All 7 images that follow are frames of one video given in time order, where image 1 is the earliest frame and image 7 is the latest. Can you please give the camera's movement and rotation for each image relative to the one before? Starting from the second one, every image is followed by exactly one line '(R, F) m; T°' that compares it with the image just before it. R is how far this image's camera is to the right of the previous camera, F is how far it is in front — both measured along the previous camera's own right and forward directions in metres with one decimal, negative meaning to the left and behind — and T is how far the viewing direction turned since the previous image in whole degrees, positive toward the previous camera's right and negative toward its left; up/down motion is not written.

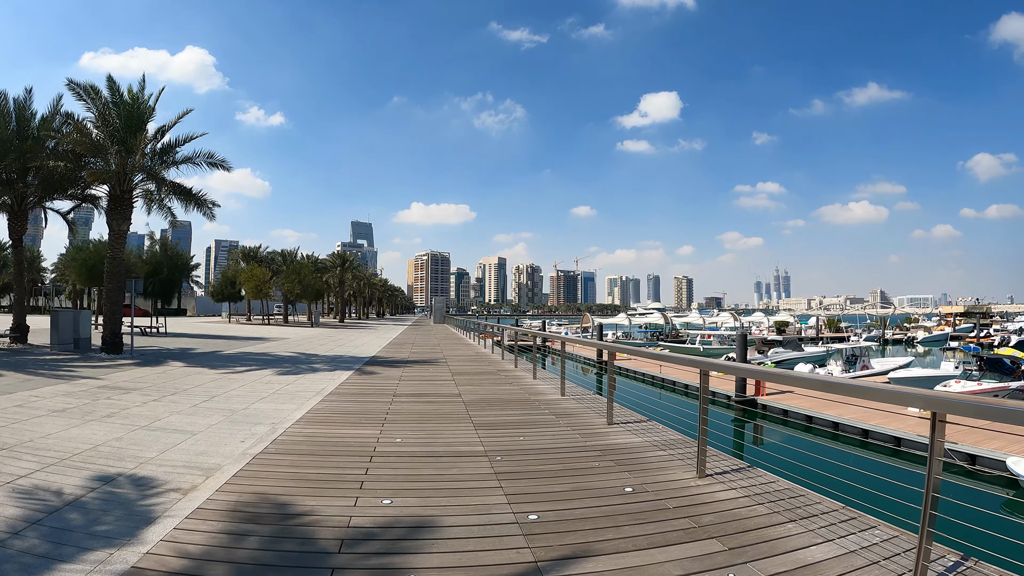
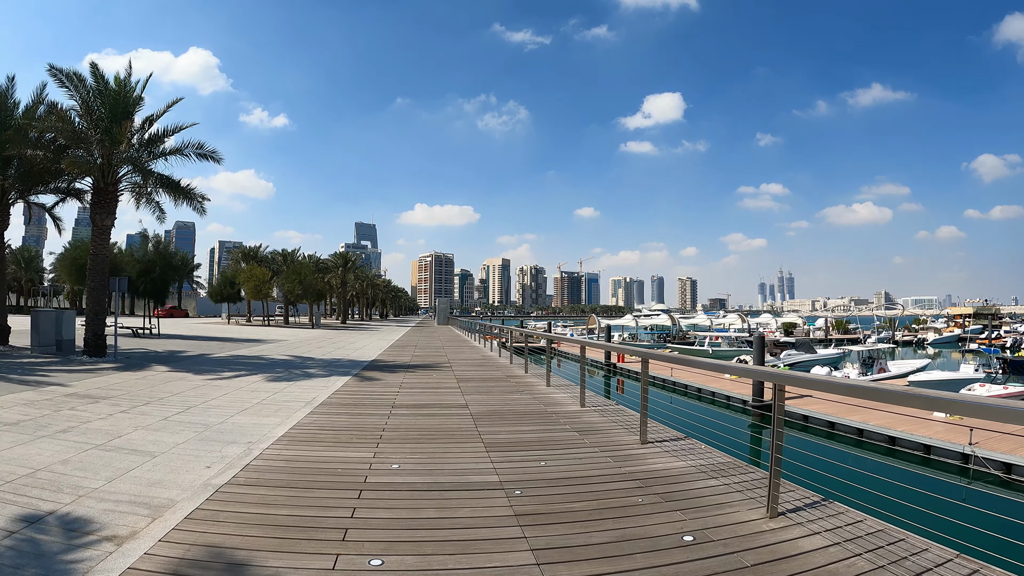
(-0.1, +0.9) m; 0°
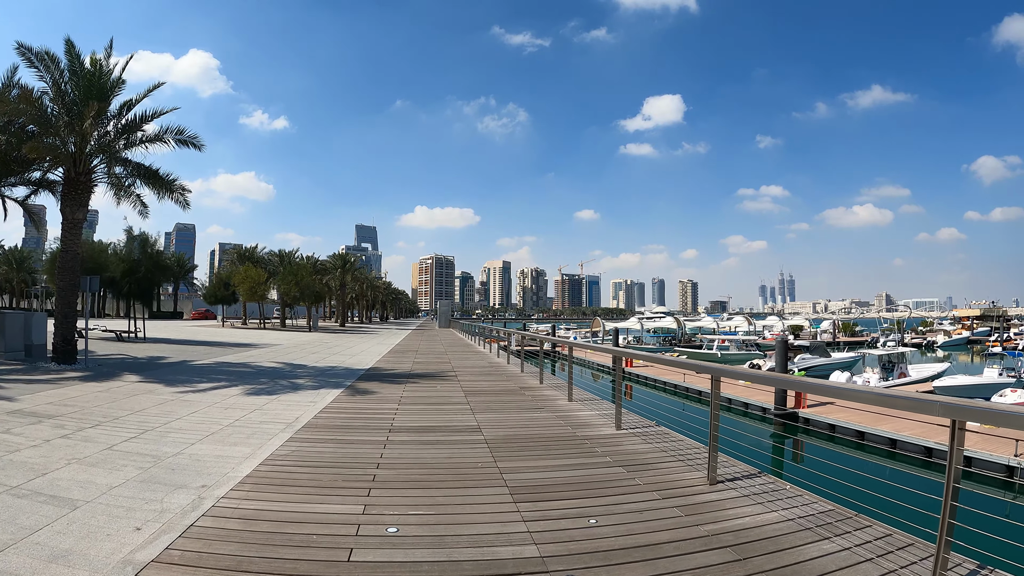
(-0.2, +1.2) m; 0°
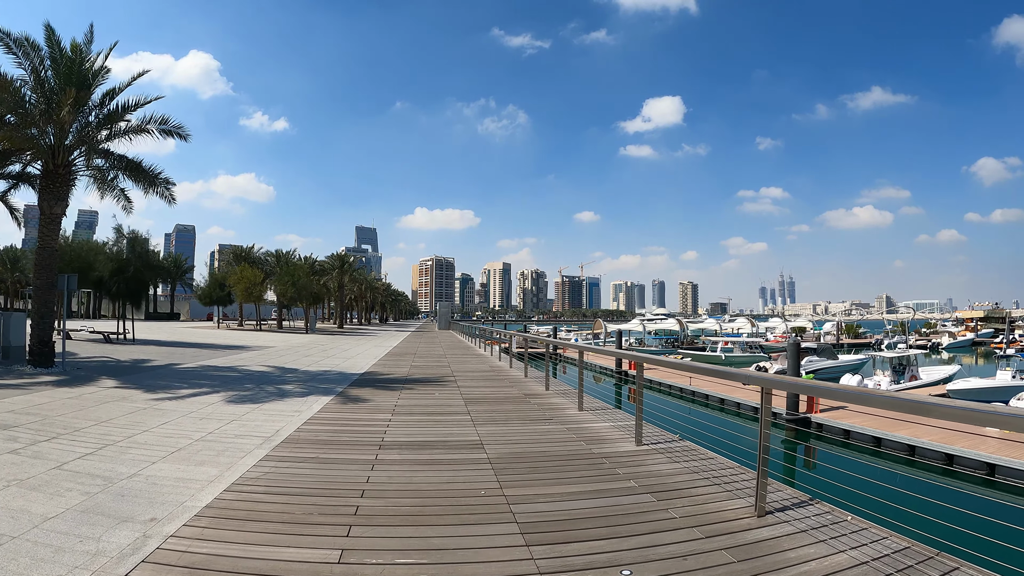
(-0.1, +0.7) m; 0°
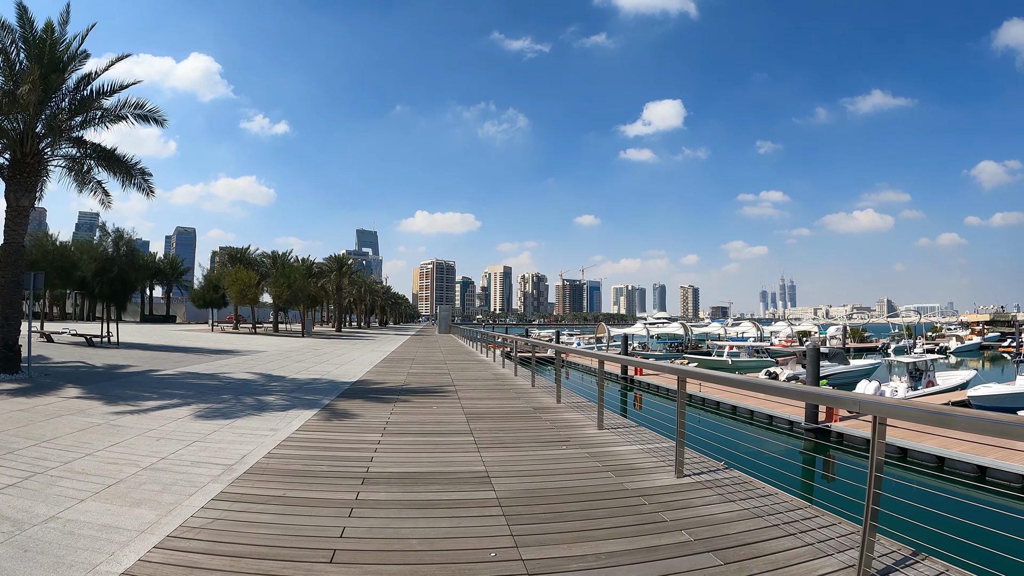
(-0.1, +0.9) m; 0°
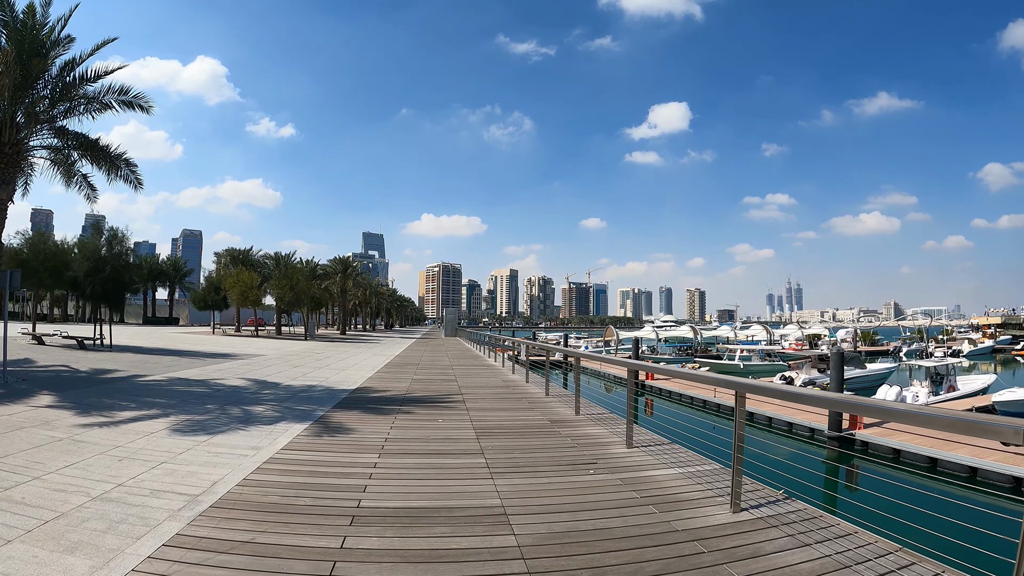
(-0.1, +0.7) m; -1°
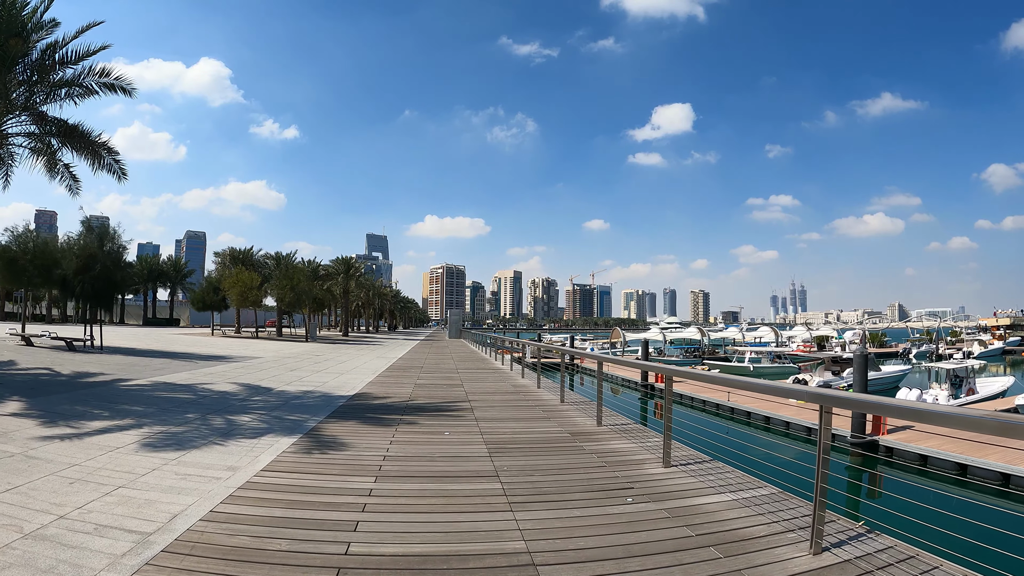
(-0.1, +0.7) m; 0°
